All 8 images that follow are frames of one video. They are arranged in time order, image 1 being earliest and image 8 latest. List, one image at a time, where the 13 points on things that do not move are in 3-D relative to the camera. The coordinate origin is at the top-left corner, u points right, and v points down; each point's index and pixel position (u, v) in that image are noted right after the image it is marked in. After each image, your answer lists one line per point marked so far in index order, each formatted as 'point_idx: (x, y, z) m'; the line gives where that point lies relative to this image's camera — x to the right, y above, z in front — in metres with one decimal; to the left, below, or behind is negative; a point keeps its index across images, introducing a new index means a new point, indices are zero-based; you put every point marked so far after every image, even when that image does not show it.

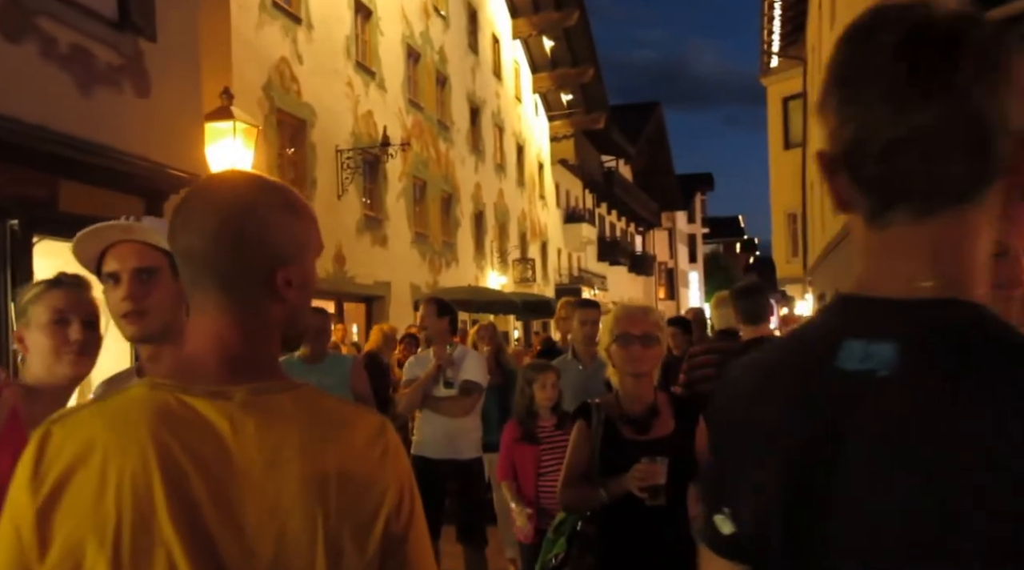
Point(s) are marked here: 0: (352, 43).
0: (-2.9, +4.4, +17.7) m
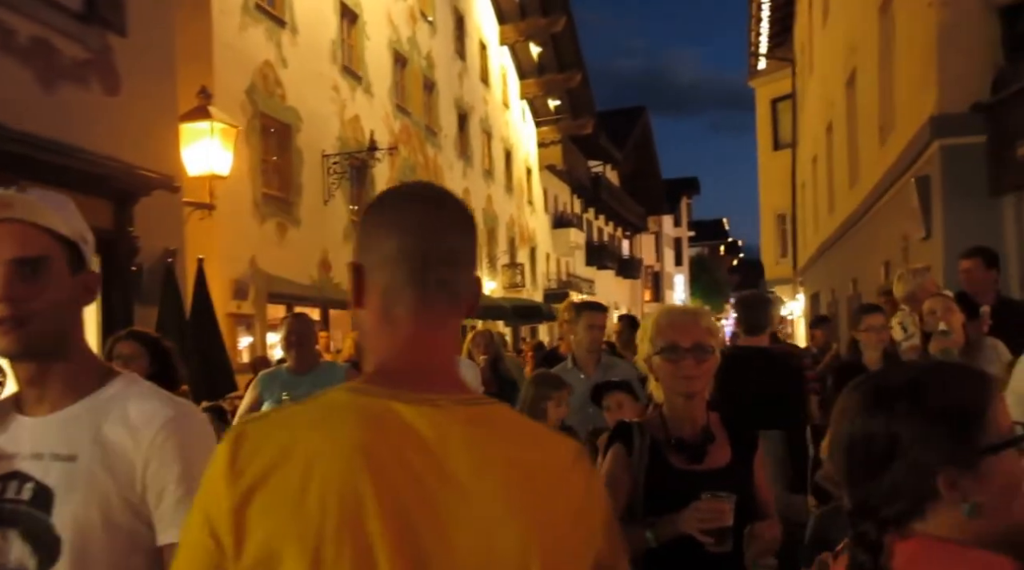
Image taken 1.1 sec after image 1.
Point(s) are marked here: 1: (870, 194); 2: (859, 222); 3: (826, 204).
0: (-3.1, +4.2, +17.2) m
1: (+4.4, +1.1, +11.9) m
2: (+4.7, +0.9, +13.0) m
3: (+5.6, +1.4, +17.2) m
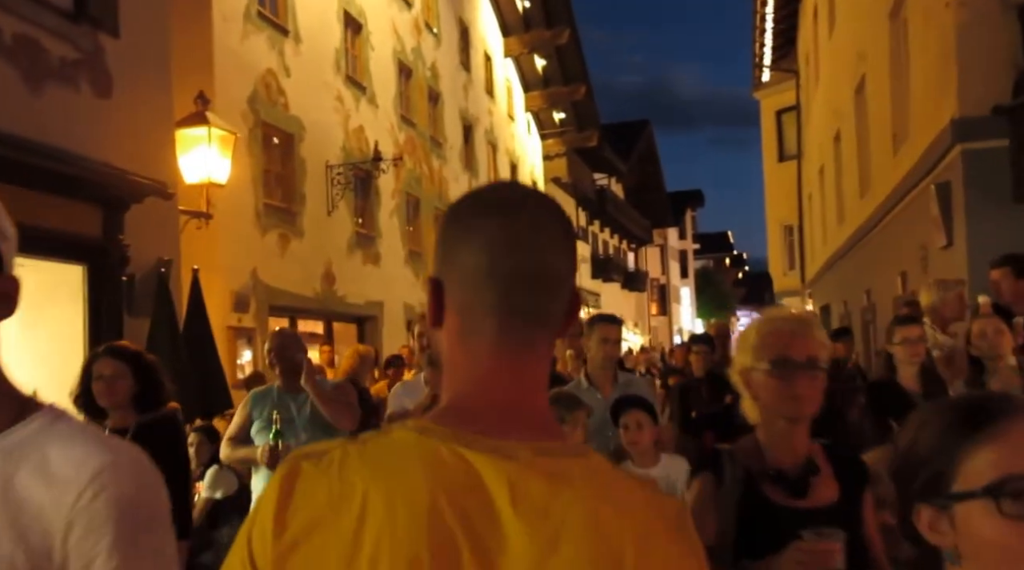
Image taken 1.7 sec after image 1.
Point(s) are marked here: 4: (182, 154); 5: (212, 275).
0: (-3.0, +4.0, +16.9) m
1: (+4.5, +1.0, +11.5) m
2: (+4.8, +0.7, +12.7) m
3: (+5.7, +1.2, +16.8) m
4: (-3.1, +1.2, +9.1) m
5: (-3.8, +0.1, +12.3) m
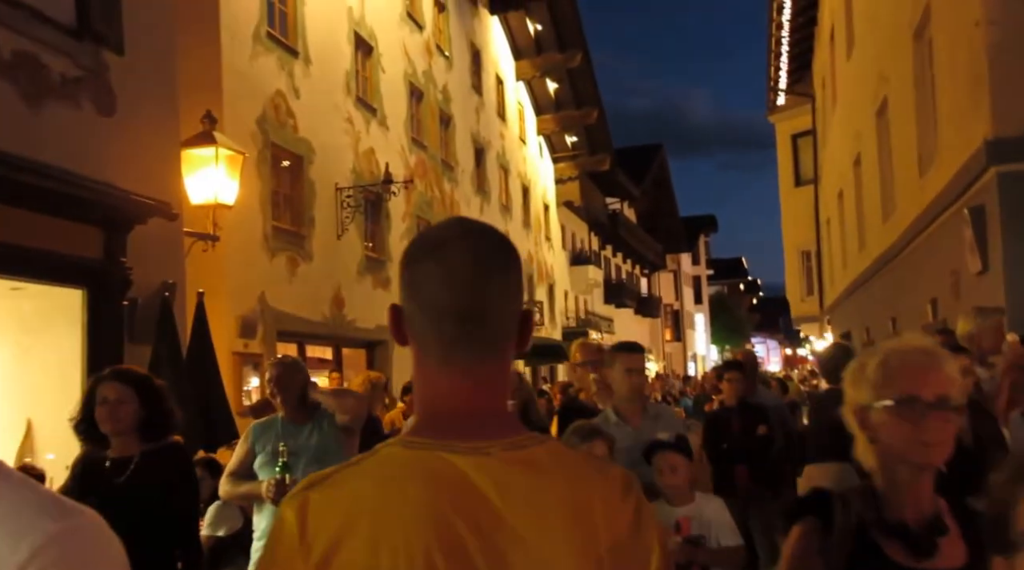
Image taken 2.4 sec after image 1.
0: (-2.8, +3.6, +16.8) m
1: (+4.7, +0.7, +11.2) m
2: (+5.0, +0.4, +12.3) m
3: (+6.0, +0.8, +16.5) m
4: (-3.0, +1.0, +8.8) m
5: (-3.6, -0.2, +12.0) m
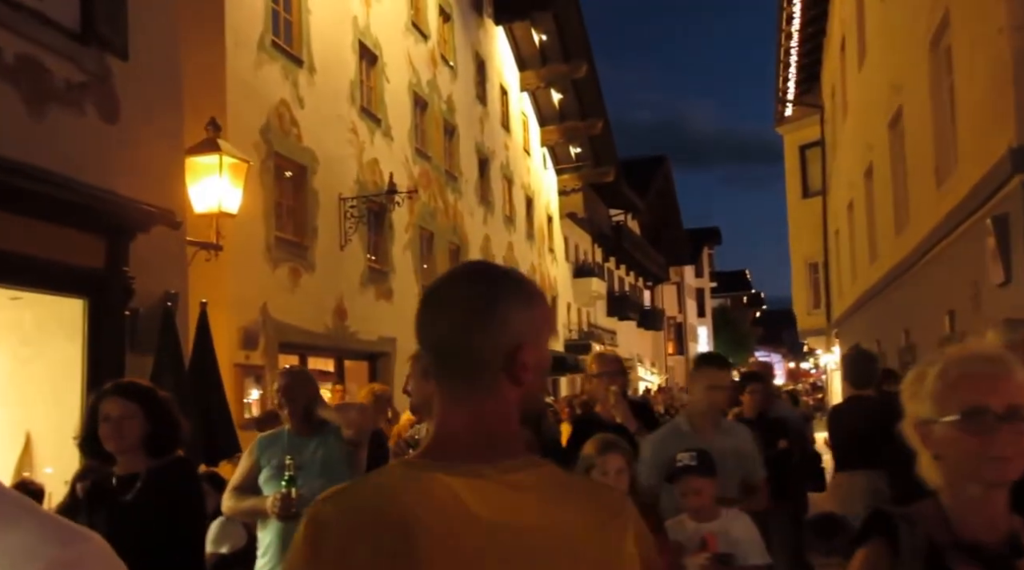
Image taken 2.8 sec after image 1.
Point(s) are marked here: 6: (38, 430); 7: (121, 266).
0: (-2.7, +3.4, +16.6) m
1: (+4.8, +0.5, +11.1) m
2: (+5.1, +0.2, +12.2) m
3: (+6.0, +0.6, +16.3) m
4: (-2.9, +0.9, +8.7) m
5: (-3.6, -0.3, +11.8) m
6: (-3.4, -1.0, +6.9) m
7: (-2.8, +0.1, +6.9) m
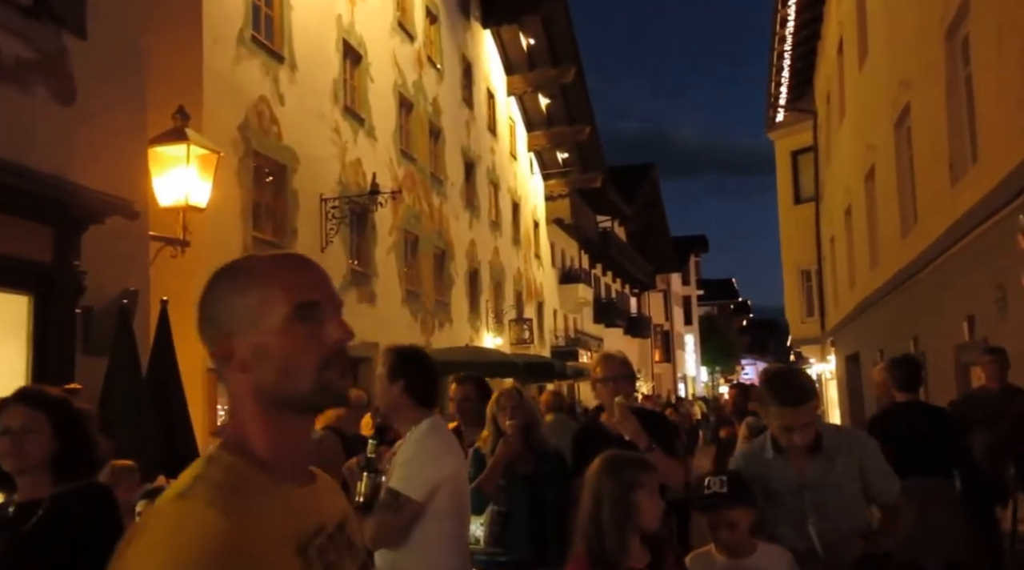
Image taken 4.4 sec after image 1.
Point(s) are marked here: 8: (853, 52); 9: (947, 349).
0: (-2.9, +3.3, +16.1) m
1: (+4.6, +0.5, +10.6) m
2: (+4.9, +0.1, +11.7) m
3: (+5.8, +0.5, +15.9) m
4: (-3.0, +0.9, +8.1) m
5: (-3.7, -0.3, +11.3) m
6: (-3.5, -1.0, +6.3) m
7: (-2.9, +0.2, +6.3) m
8: (+5.6, +3.8, +15.9) m
9: (+4.9, -0.7, +10.7) m
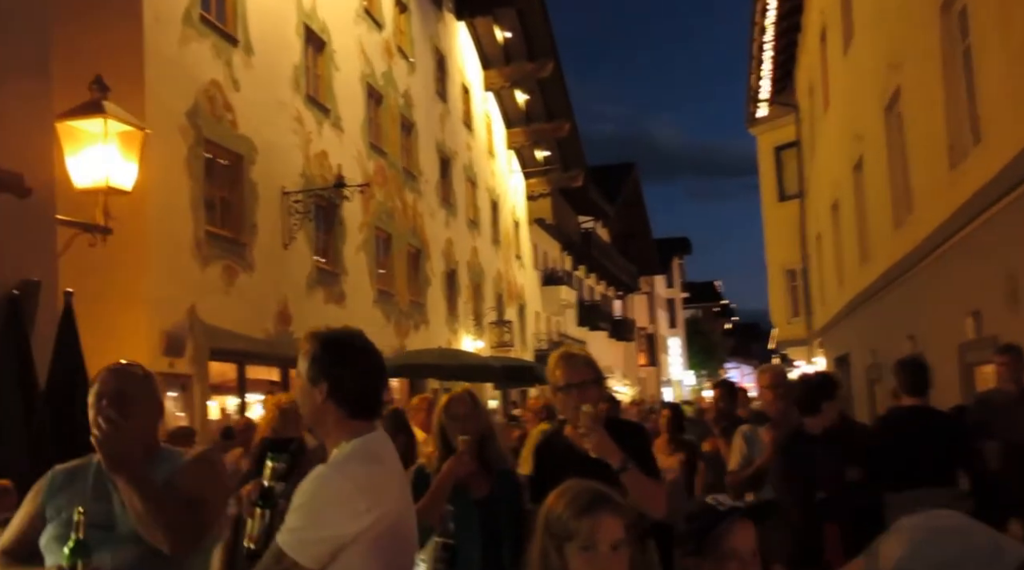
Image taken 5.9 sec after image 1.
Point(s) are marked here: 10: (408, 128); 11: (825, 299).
0: (-3.3, +3.4, +15.3) m
1: (+4.3, +0.5, +9.9) m
2: (+4.6, +0.2, +11.0) m
3: (+5.4, +0.5, +15.2) m
4: (-3.3, +1.0, +7.3) m
5: (-4.1, -0.3, +10.4) m
6: (-3.8, -0.9, +5.4) m
7: (-3.2, +0.2, +5.5) m
8: (+5.1, +3.9, +15.2) m
9: (+4.5, -0.6, +10.0) m
10: (-2.1, +3.3, +20.0) m
11: (+6.4, -0.3, +19.8) m
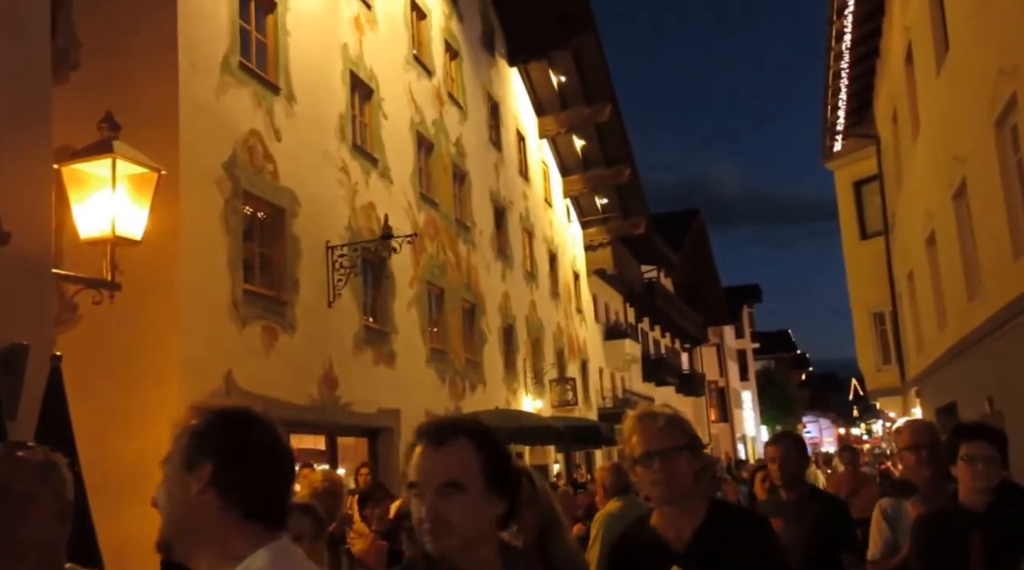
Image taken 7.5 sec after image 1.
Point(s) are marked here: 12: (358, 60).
0: (-2.5, +2.5, +14.5) m
1: (+4.8, +0.2, +8.5) m
2: (+5.2, -0.2, +9.5) m
3: (+6.3, -0.1, +13.7) m
4: (-2.9, +0.6, +6.3) m
5: (-3.4, -0.9, +9.5) m
6: (-3.4, -1.2, +4.4) m
7: (-2.8, -0.1, +4.5) m
8: (+5.9, +3.3, +13.9) m
9: (+5.1, -1.0, +8.5) m
10: (-1.0, +2.2, +19.1) m
11: (+7.6, -1.1, +18.1) m
12: (-2.4, +3.5, +15.0) m
